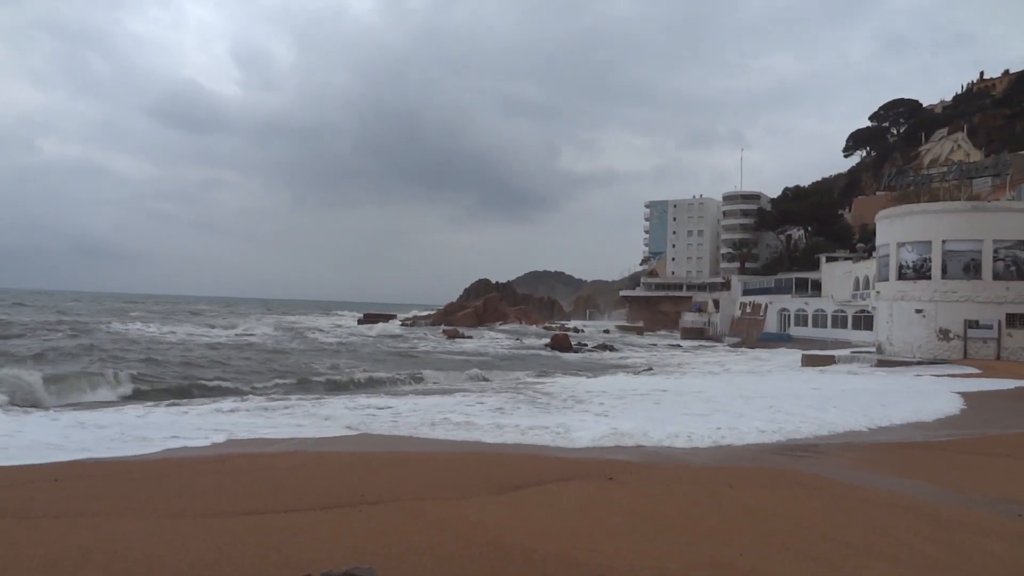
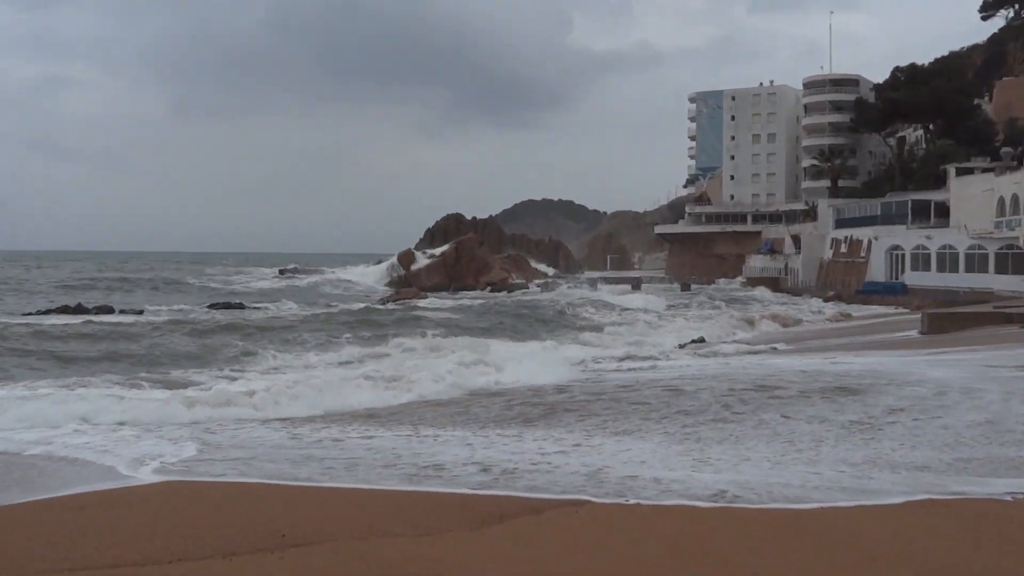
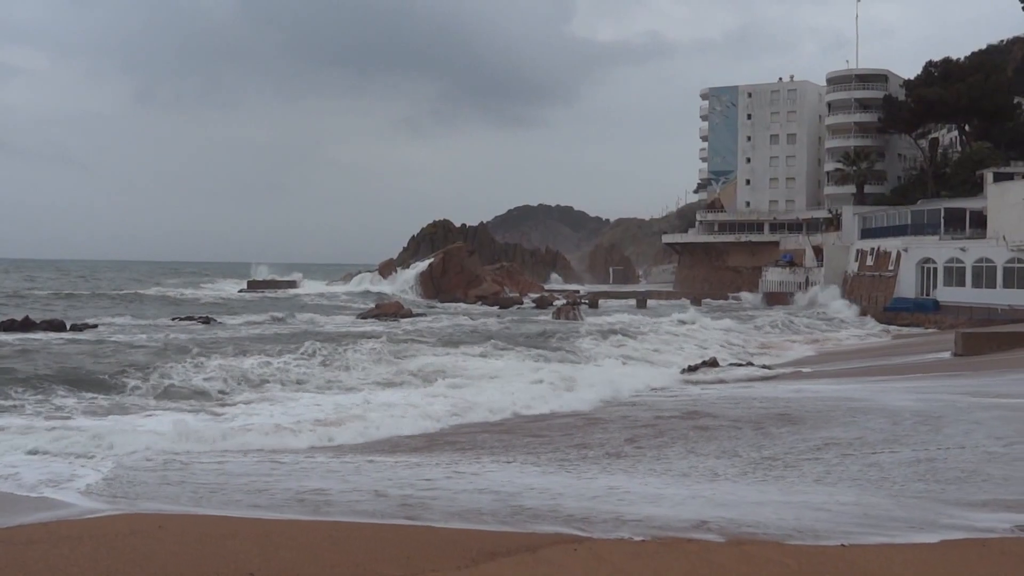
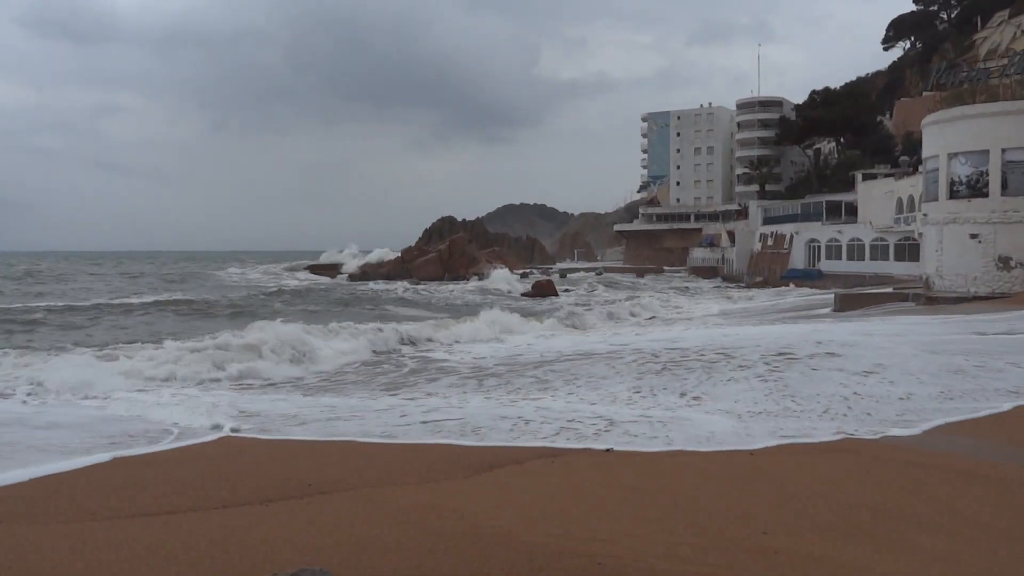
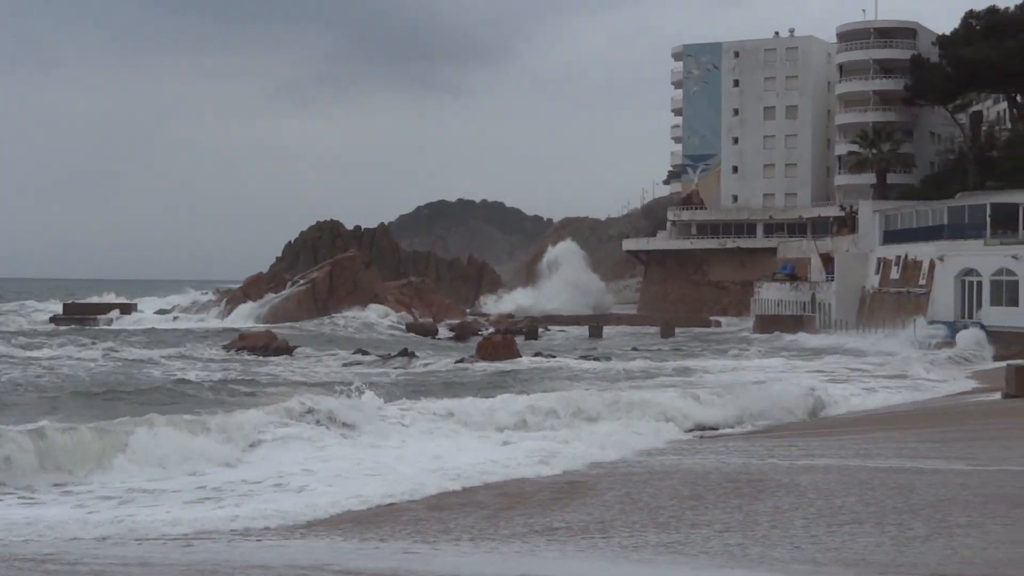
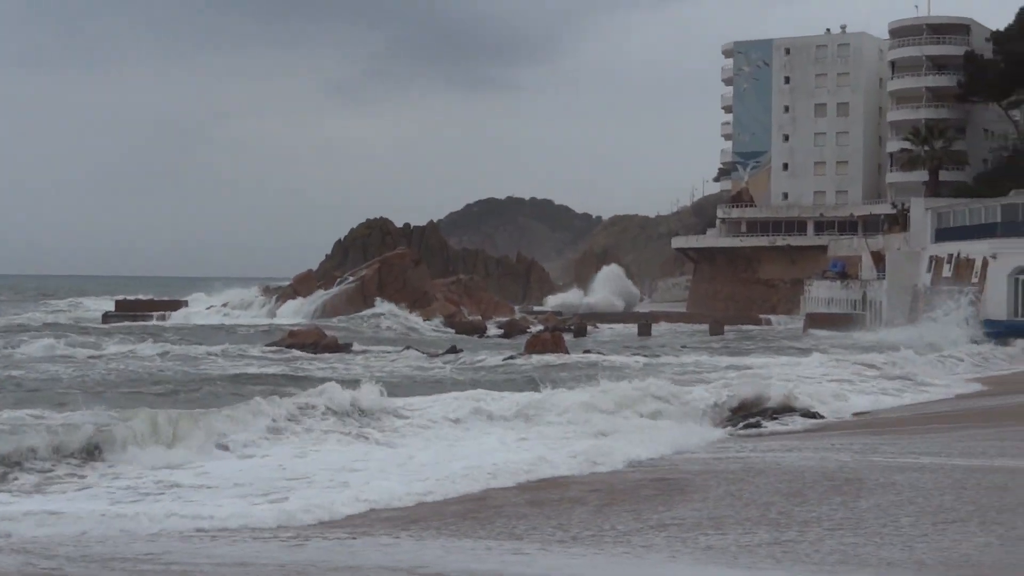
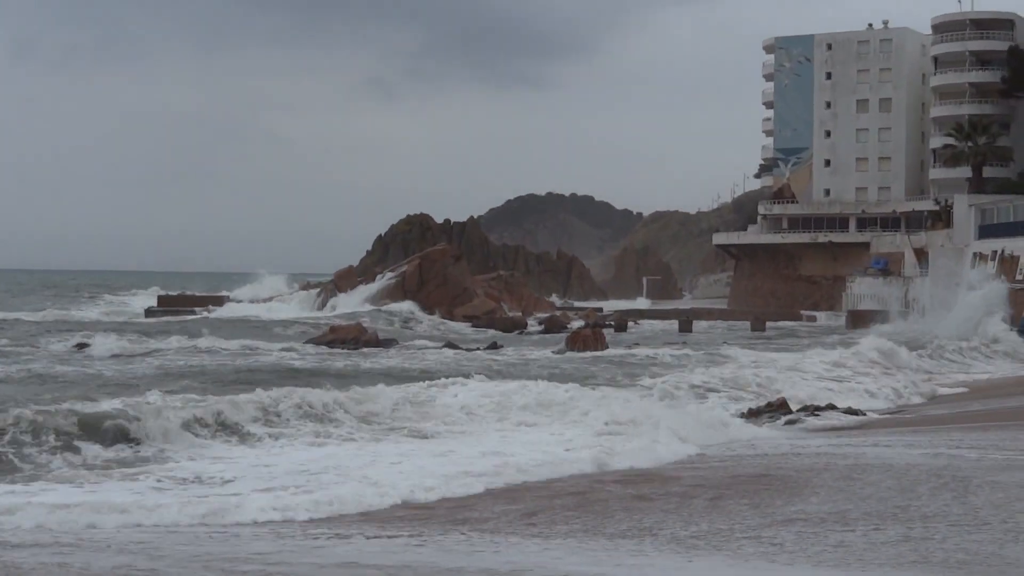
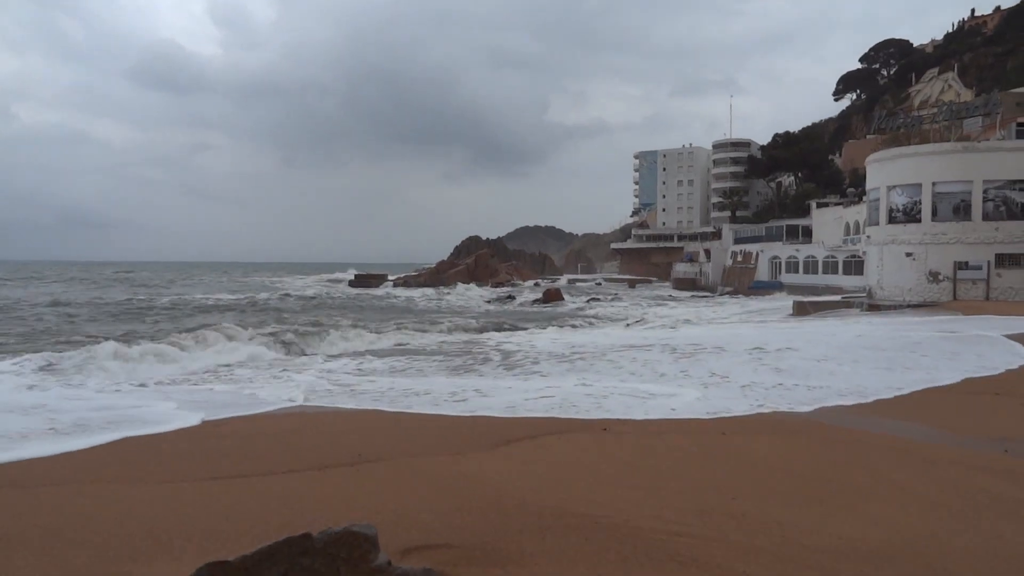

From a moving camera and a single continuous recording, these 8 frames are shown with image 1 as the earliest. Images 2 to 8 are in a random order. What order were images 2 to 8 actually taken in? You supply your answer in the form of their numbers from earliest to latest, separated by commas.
8, 4, 2, 3, 7, 6, 5
